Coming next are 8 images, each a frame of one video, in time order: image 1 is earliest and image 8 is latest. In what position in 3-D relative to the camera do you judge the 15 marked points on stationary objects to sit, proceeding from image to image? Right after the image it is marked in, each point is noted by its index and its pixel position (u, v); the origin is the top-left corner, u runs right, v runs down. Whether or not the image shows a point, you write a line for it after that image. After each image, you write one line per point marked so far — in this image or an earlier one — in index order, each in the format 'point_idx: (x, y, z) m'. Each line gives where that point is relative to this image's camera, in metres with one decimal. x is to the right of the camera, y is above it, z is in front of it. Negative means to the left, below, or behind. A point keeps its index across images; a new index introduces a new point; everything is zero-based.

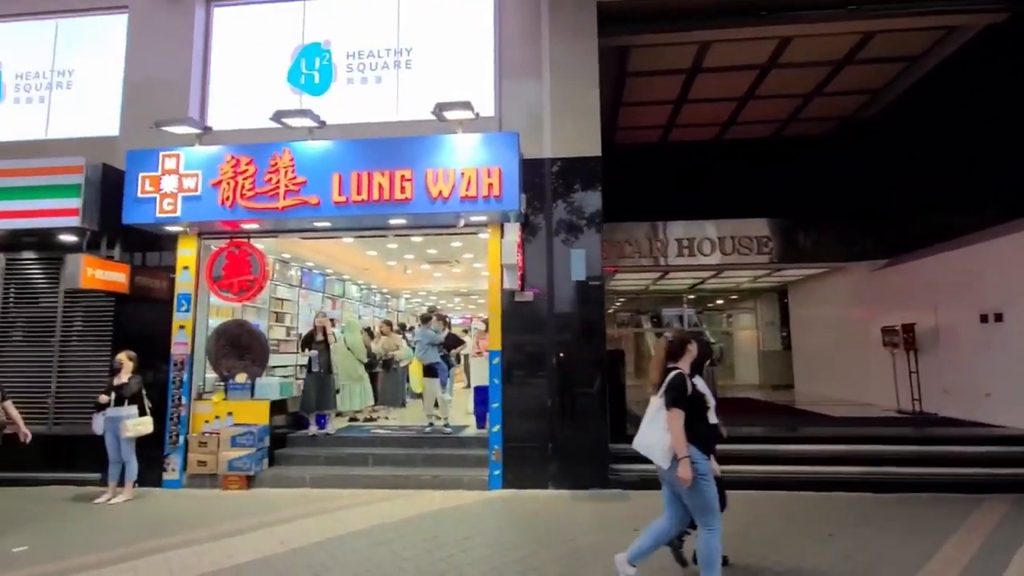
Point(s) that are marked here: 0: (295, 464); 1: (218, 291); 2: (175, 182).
0: (-2.8, -2.3, +6.9) m
1: (-3.9, 0.0, +7.0) m
2: (-4.0, +1.3, +6.4) m
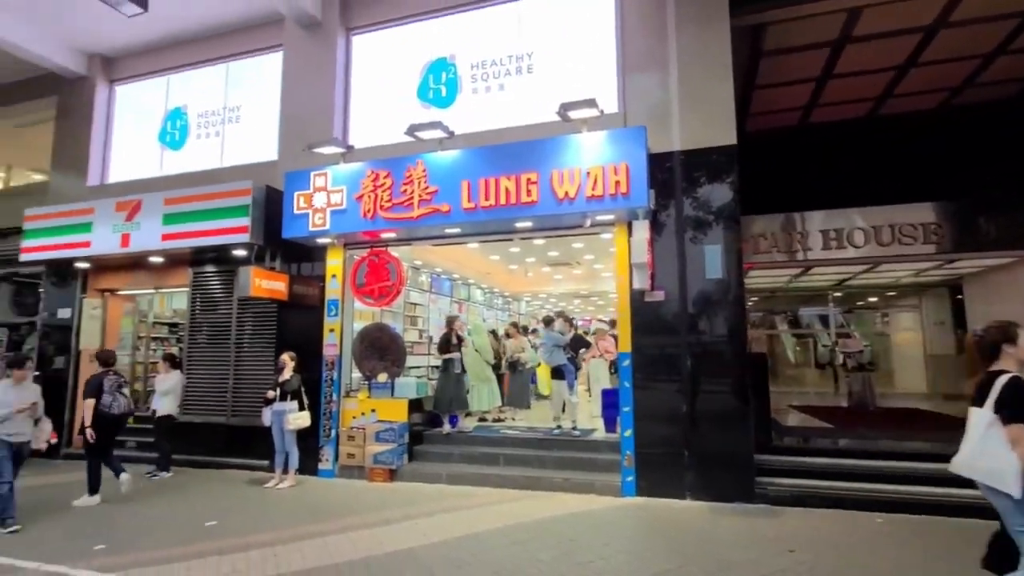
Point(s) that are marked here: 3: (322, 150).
0: (-1.1, -2.3, +7.2) m
1: (-2.2, -0.1, +7.6) m
2: (-2.4, +1.2, +7.0) m
3: (-2.4, +1.8, +7.0) m
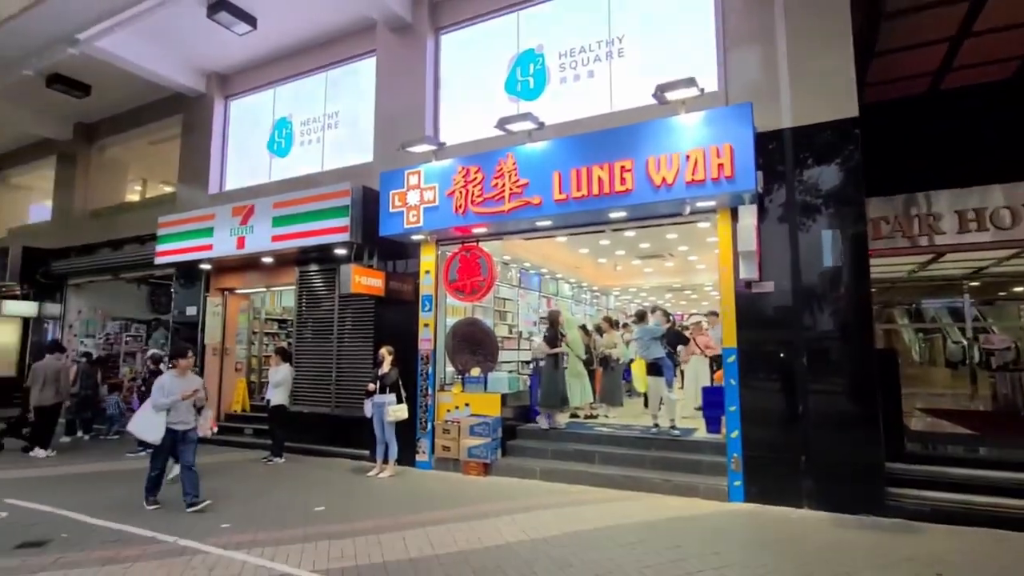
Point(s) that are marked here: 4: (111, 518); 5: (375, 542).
0: (+0.2, -2.2, +7.2) m
1: (-0.9, -0.1, +7.7) m
2: (-1.3, +1.2, +7.2) m
3: (-1.3, +1.8, +7.1) m
4: (-4.0, -2.3, +5.5) m
5: (-1.2, -2.2, +4.7) m
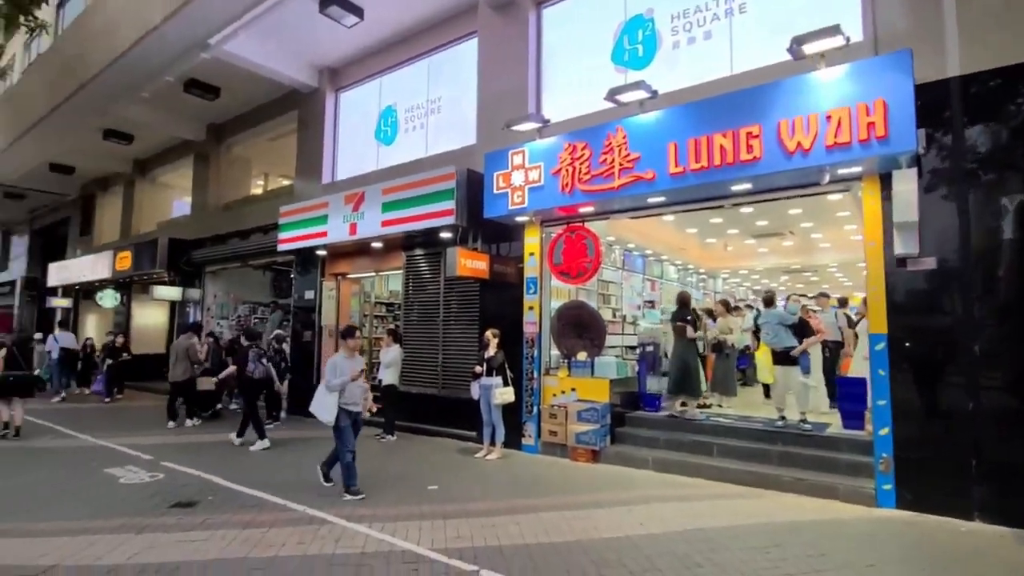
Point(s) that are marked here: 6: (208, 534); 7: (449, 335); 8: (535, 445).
0: (+1.6, -2.0, +6.9) m
1: (+0.6, +0.2, +7.5) m
2: (+0.1, +1.5, +7.0) m
3: (+0.1, +2.1, +7.0) m
4: (-2.9, -2.2, +5.9) m
5: (-0.2, -2.1, +4.7) m
6: (-2.5, -2.0, +4.5) m
7: (-1.0, -0.8, +8.8) m
8: (+0.3, -2.1, +7.4) m
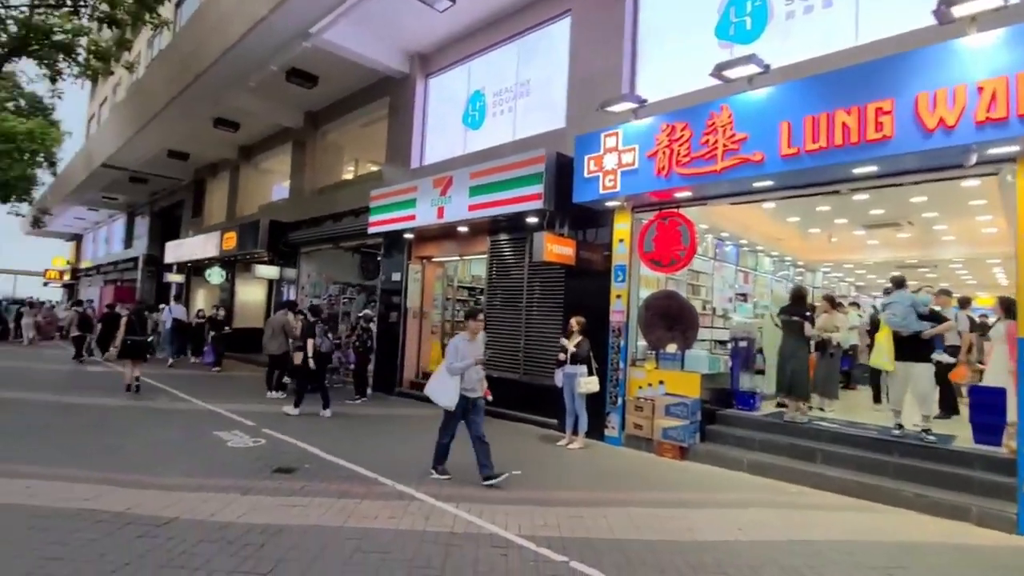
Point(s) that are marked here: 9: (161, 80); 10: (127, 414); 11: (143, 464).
0: (+2.6, -1.9, +6.5) m
1: (+1.8, +0.3, +7.2) m
2: (+1.3, +1.6, +6.8) m
3: (+1.3, +2.2, +6.7) m
4: (-1.9, -1.9, +6.2) m
5: (+0.5, -1.9, +4.6) m
6: (-1.8, -1.8, +4.7) m
7: (+0.3, -0.5, +8.7) m
8: (+1.4, -2.0, +7.2) m
9: (-9.1, +5.4, +14.0) m
10: (-5.8, -1.9, +8.2) m
11: (-3.8, -1.8, +5.5) m
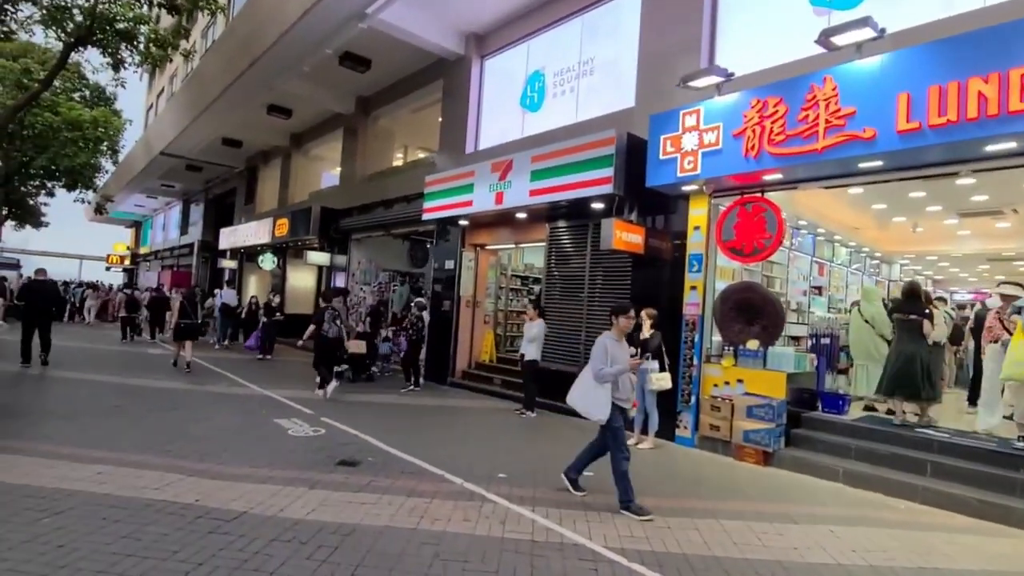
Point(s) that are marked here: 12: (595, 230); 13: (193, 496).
0: (+3.4, -1.8, +5.9) m
1: (+2.7, +0.4, +6.7) m
2: (+2.1, +1.7, +6.3) m
3: (+2.1, +2.3, +6.2) m
4: (-1.2, -1.8, +5.9) m
5: (+1.2, -1.8, +4.2) m
6: (-1.1, -1.7, +4.5) m
7: (+1.3, -0.4, +8.3) m
8: (+2.2, -1.9, +6.7) m
9: (-7.7, +5.8, +14.1) m
10: (-4.9, -1.7, +8.2) m
11: (-3.0, -1.6, +5.4) m
12: (+1.3, +0.9, +8.5) m
13: (-2.5, -1.6, +4.2) m
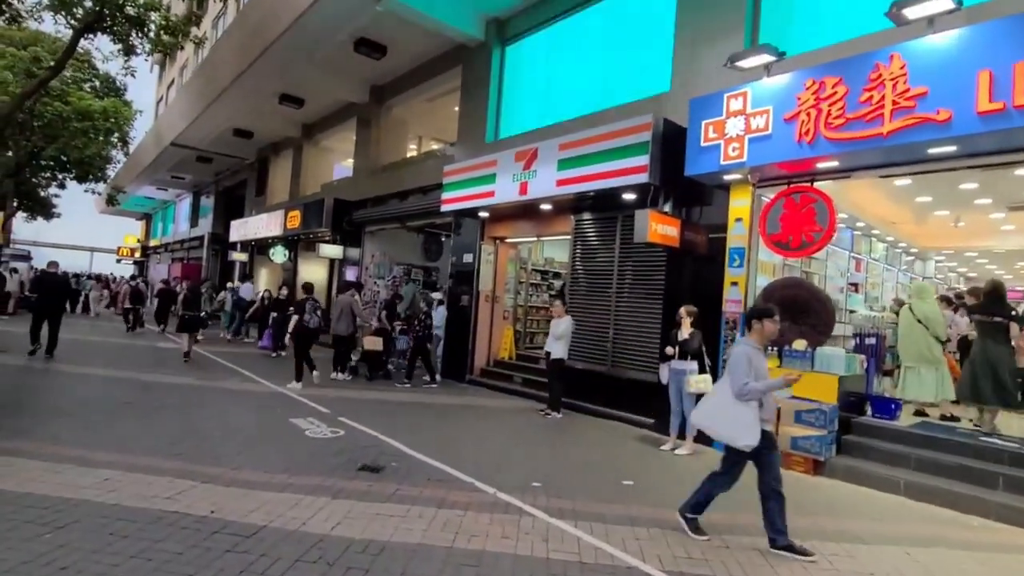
0: (+3.7, -1.8, +5.5) m
1: (+3.0, +0.5, +6.2) m
2: (+2.5, +1.8, +5.8) m
3: (+2.5, +2.4, +5.7) m
4: (-0.9, -1.7, +5.6) m
5: (+1.5, -1.8, +3.8) m
6: (-0.8, -1.7, +4.1) m
7: (+1.6, -0.3, +7.9) m
8: (+2.6, -1.8, +6.3) m
9: (-7.2, +6.0, +13.8) m
10: (-4.5, -1.6, +7.9) m
11: (-2.7, -1.6, +5.1) m
12: (+1.7, +1.0, +8.1) m
13: (-2.2, -1.6, +3.8) m
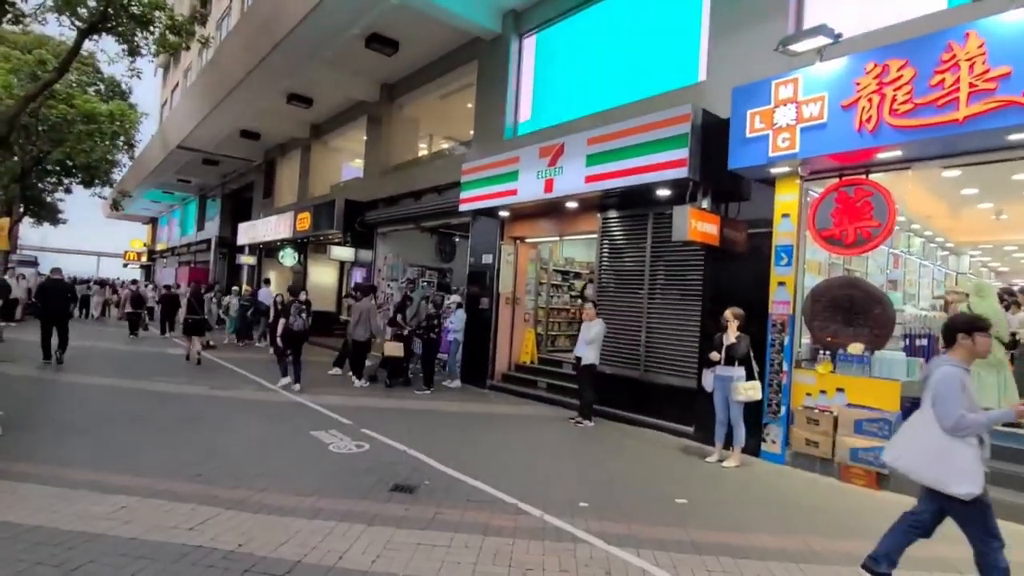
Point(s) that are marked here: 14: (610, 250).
0: (+4.1, -1.8, +5.1) m
1: (+3.4, +0.5, +5.9) m
2: (+2.8, +1.8, +5.4) m
3: (+2.8, +2.4, +5.3) m
4: (-0.5, -1.8, +5.2) m
5: (+1.9, -1.8, +3.4) m
6: (-0.4, -1.7, +3.8) m
7: (+2.0, -0.3, +7.5) m
8: (+3.0, -1.8, +5.9) m
9: (-6.9, +5.9, +13.5) m
10: (-4.1, -1.6, +7.6) m
11: (-2.3, -1.6, +4.7) m
12: (+2.1, +1.0, +7.7) m
13: (-1.8, -1.6, +3.5) m
14: (+1.5, +0.6, +8.2) m
